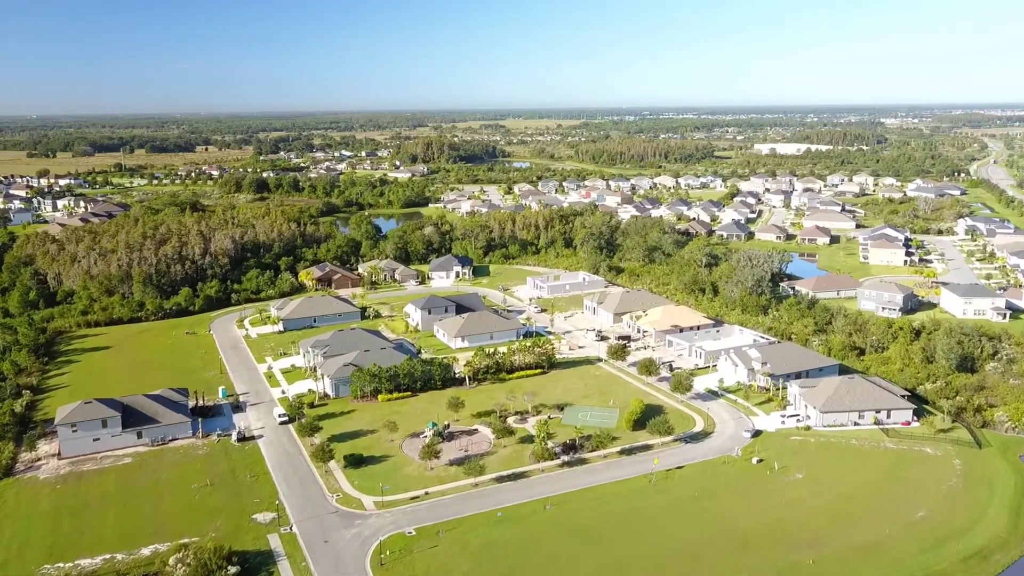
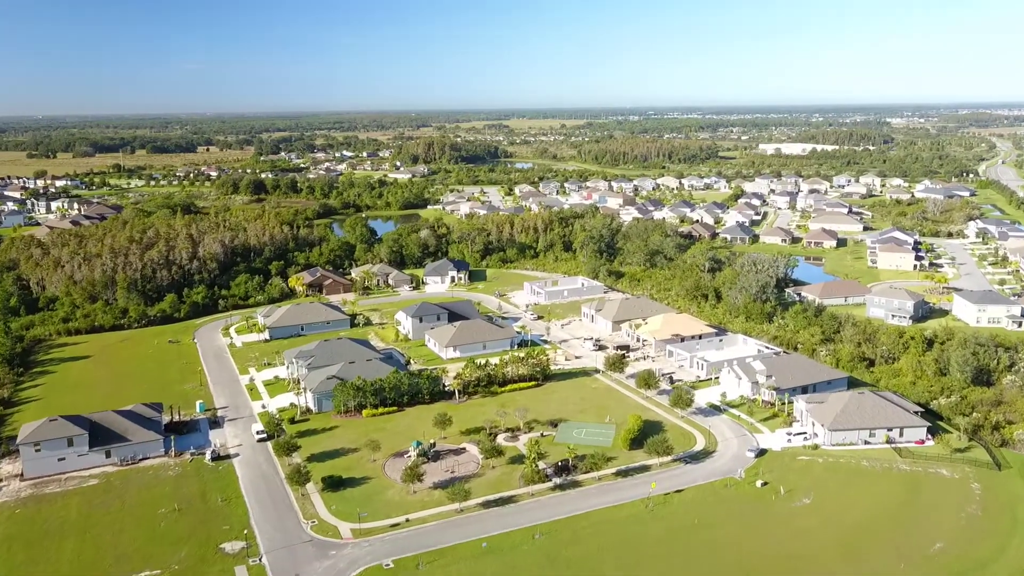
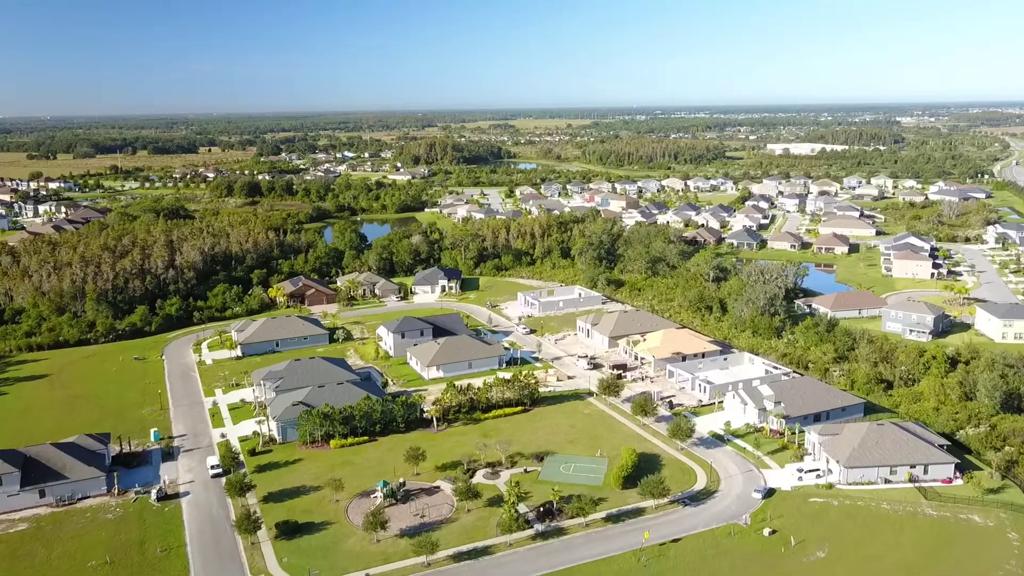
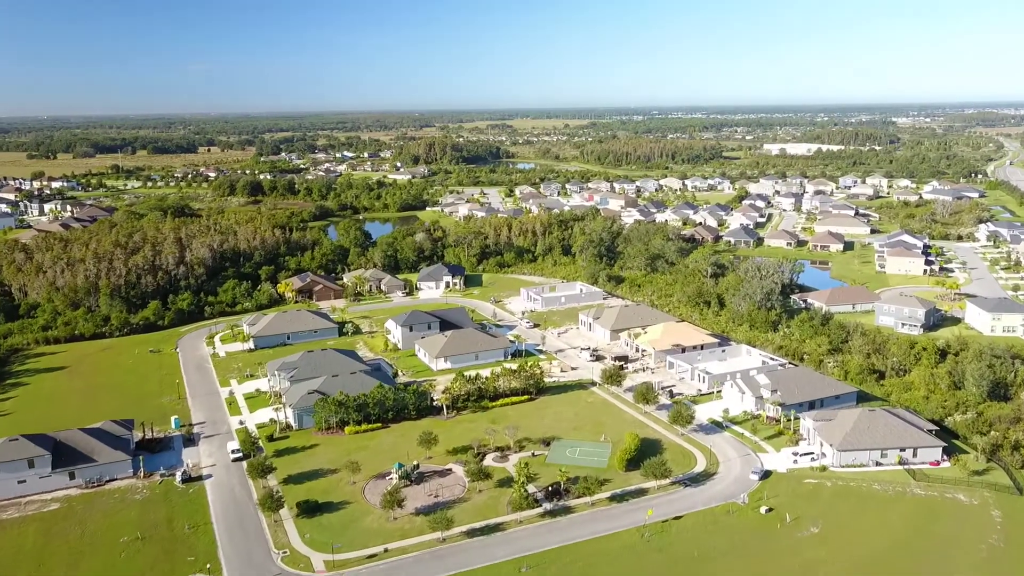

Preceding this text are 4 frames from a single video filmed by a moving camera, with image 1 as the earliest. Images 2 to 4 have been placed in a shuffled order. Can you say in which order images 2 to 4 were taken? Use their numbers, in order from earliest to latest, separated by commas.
2, 4, 3
